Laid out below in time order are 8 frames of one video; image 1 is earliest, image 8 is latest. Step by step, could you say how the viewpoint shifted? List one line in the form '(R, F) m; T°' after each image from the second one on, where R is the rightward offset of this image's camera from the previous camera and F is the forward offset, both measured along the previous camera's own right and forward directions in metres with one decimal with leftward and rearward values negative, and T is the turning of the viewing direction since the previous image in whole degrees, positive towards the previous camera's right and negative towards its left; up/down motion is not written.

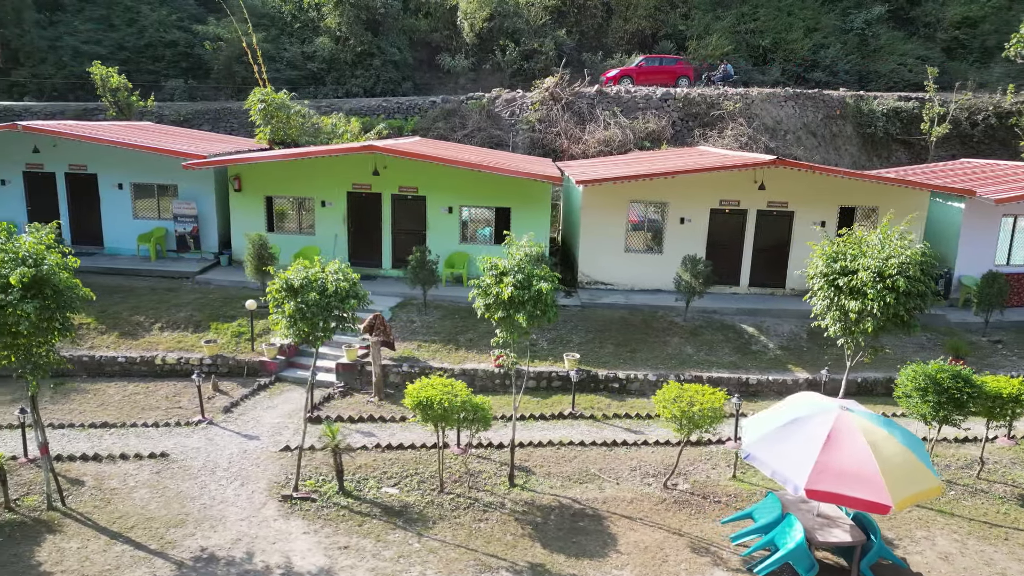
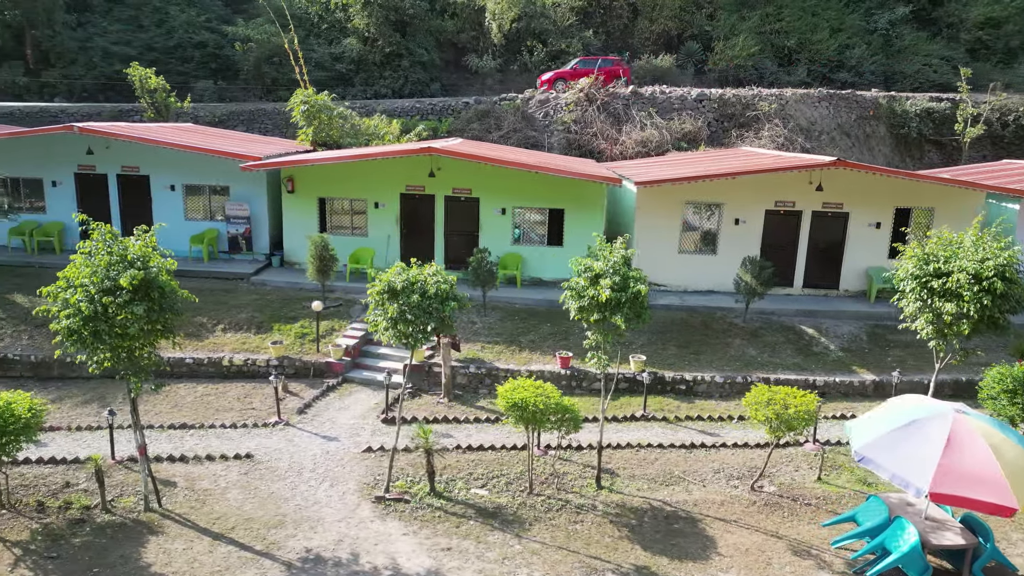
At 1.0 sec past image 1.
(-1.4, 0.0) m; 0°
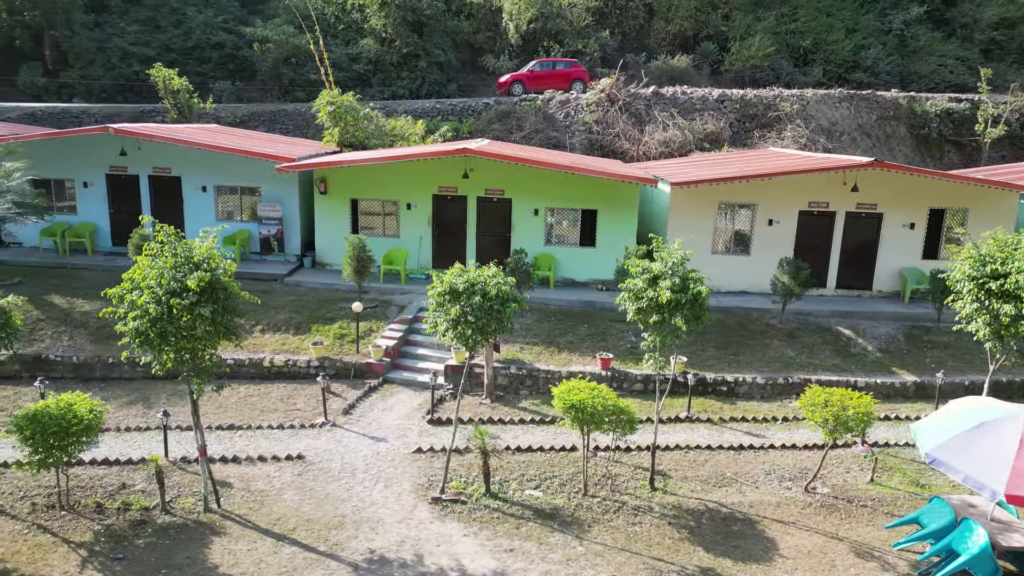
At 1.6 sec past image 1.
(-0.9, 0.0) m; 0°
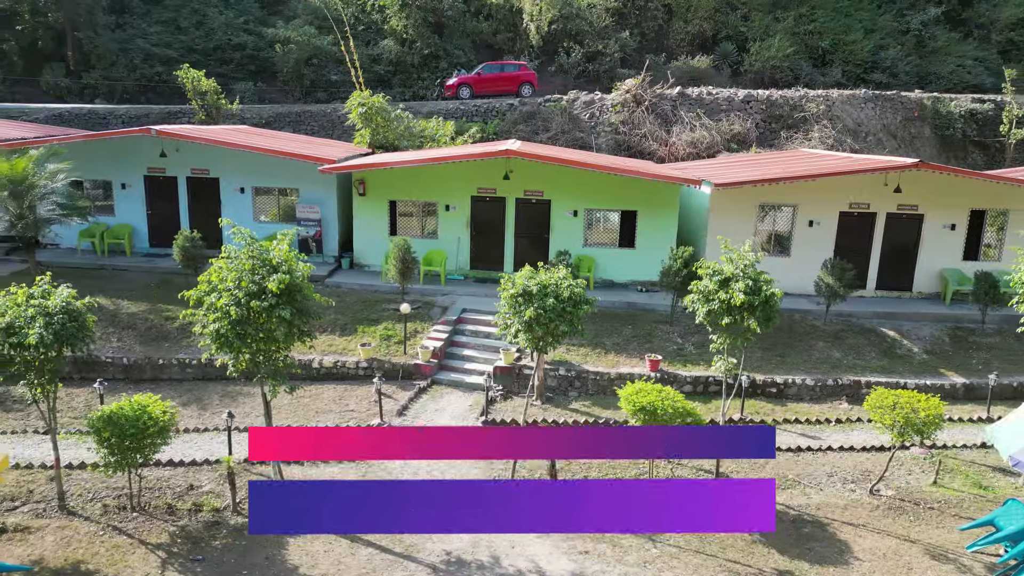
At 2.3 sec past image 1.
(-1.0, 0.0) m; 0°
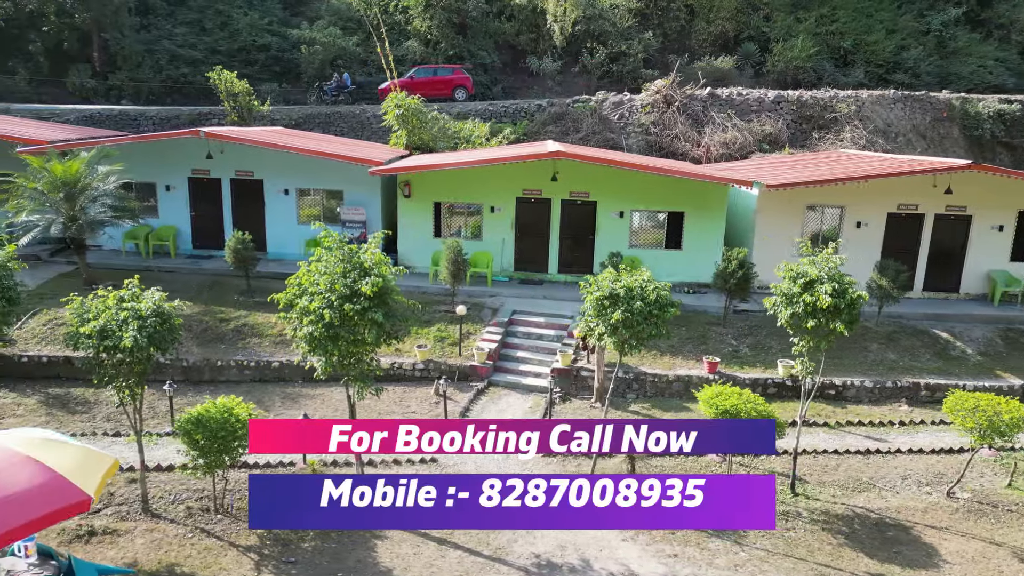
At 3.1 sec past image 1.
(-1.2, 0.0) m; 0°
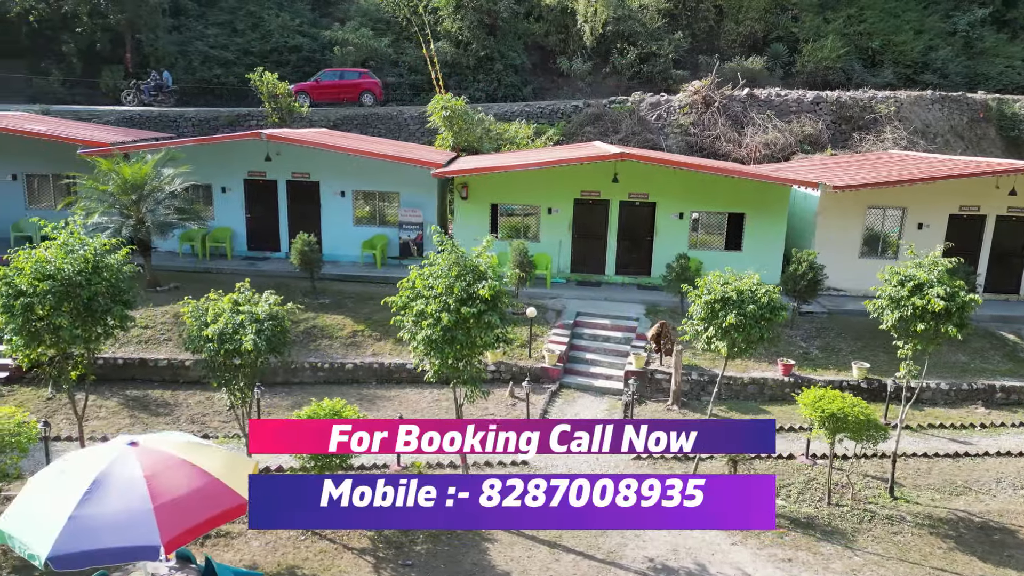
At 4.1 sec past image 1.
(-1.6, 0.0) m; 0°
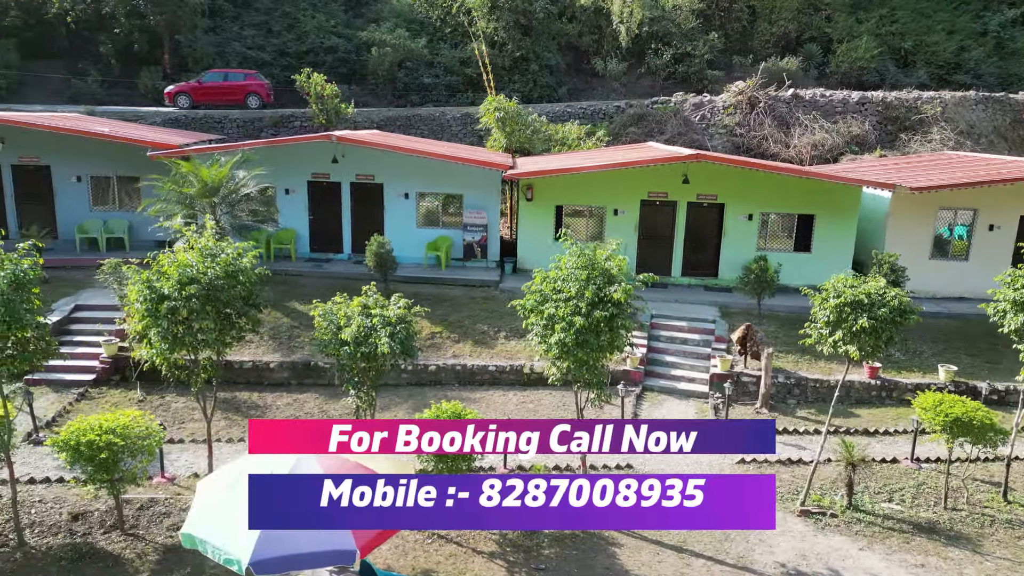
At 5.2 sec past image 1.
(-1.8, 0.0) m; 0°
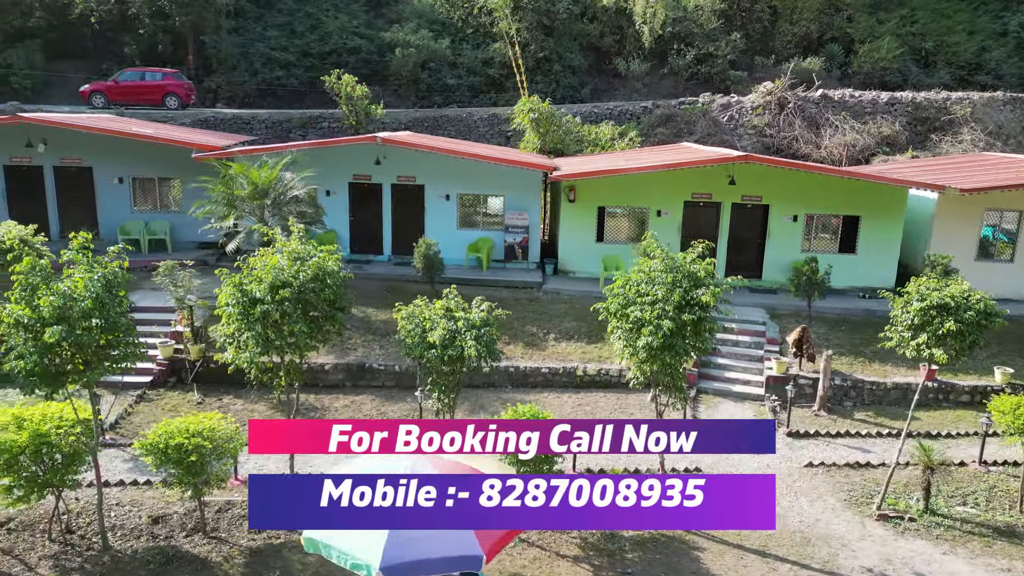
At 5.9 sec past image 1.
(-1.2, 0.0) m; 0°
